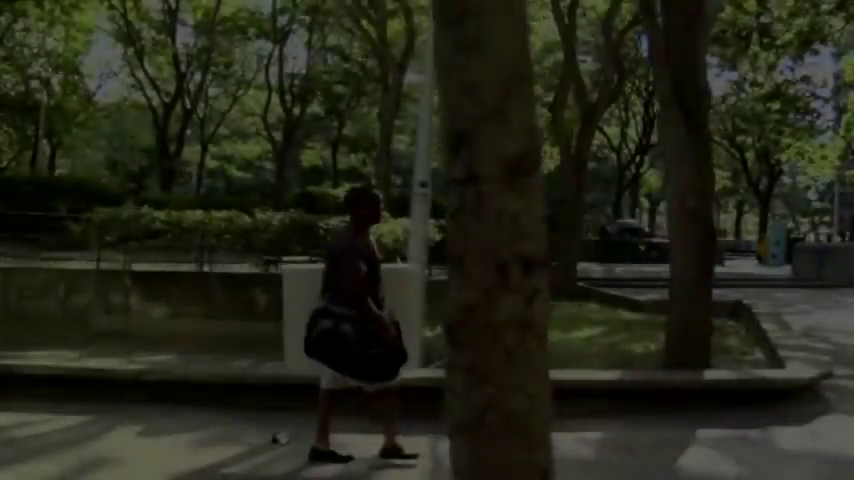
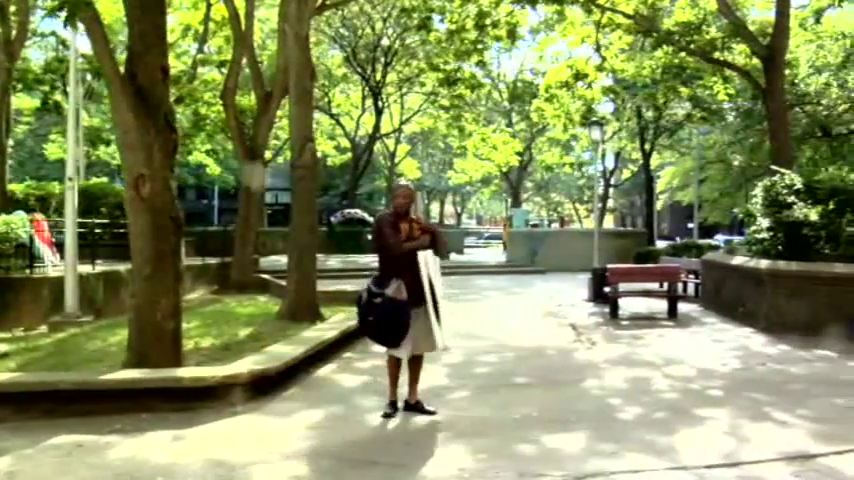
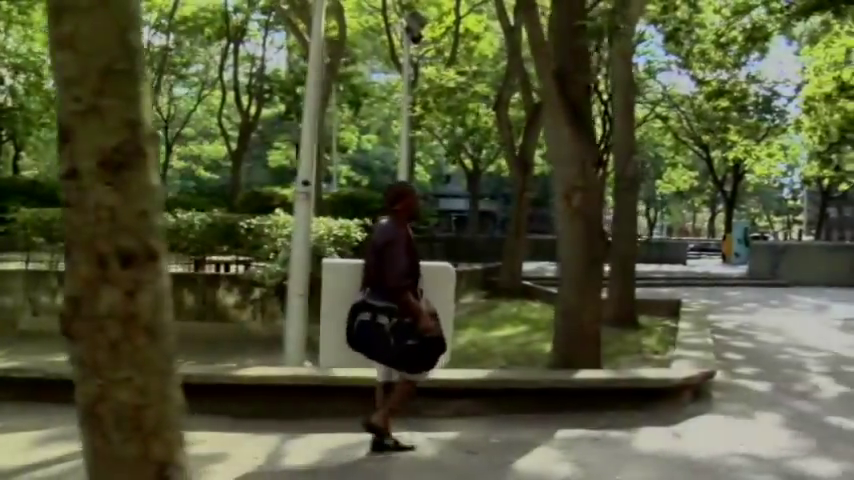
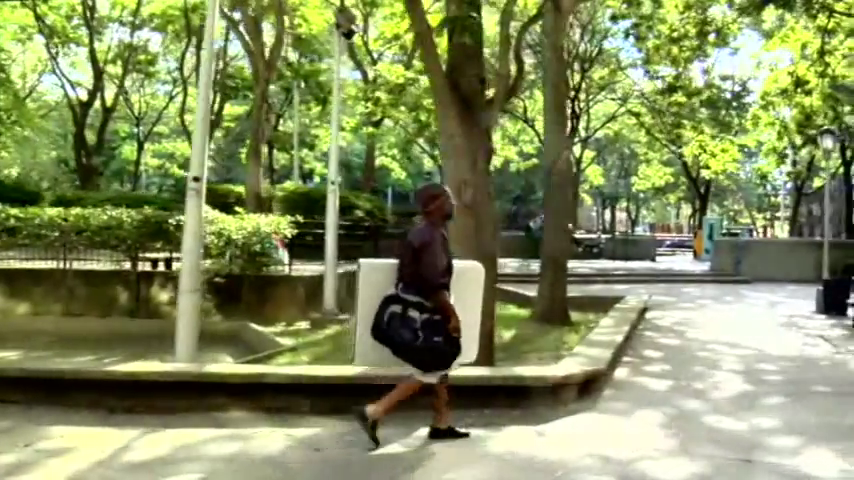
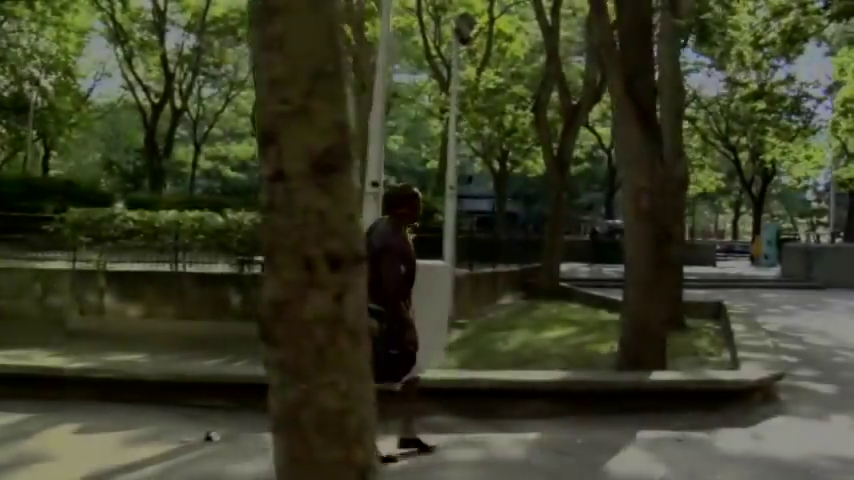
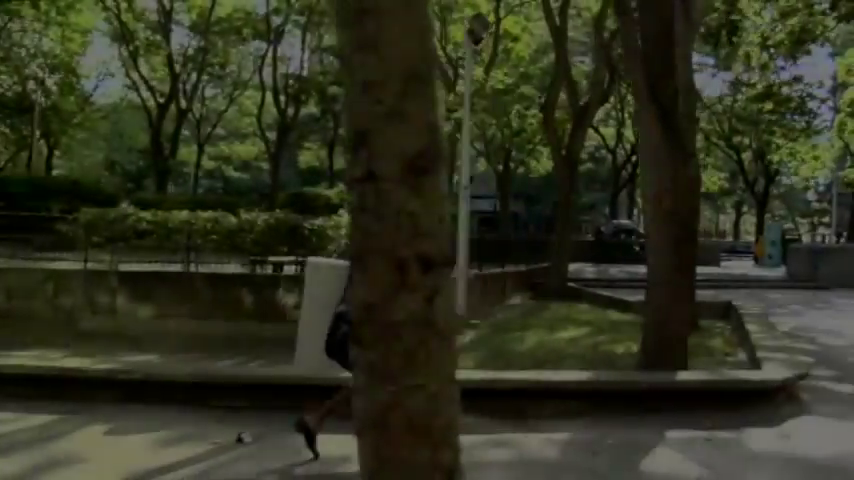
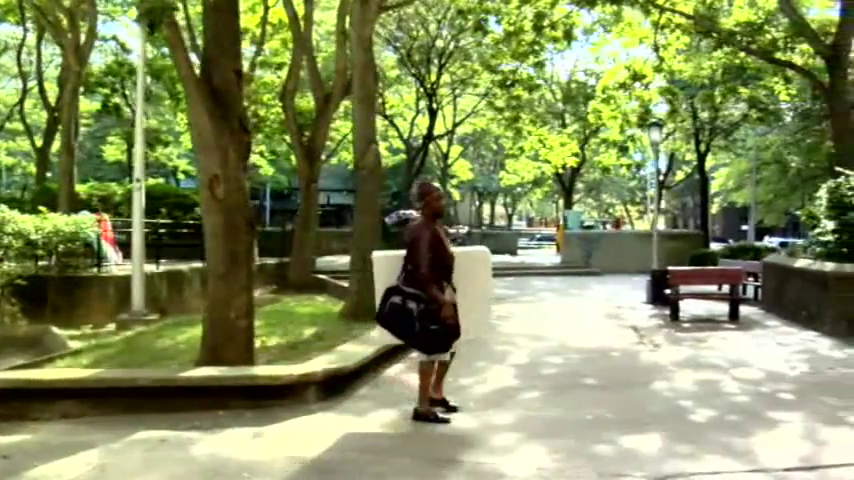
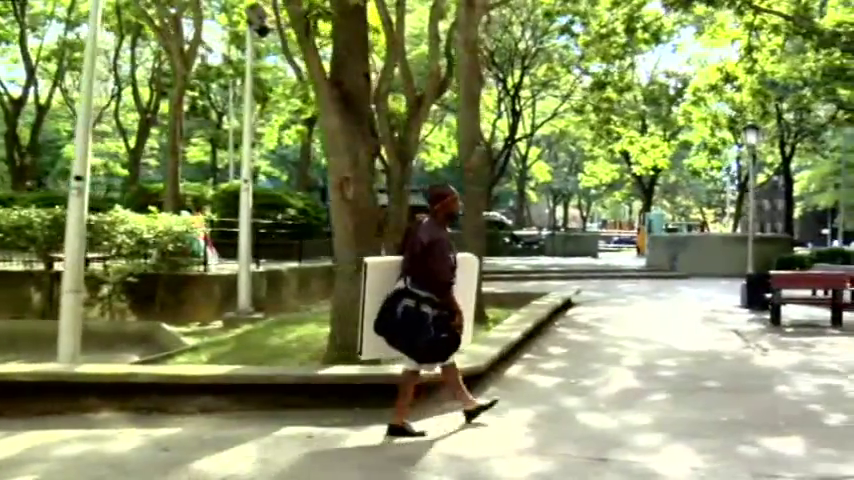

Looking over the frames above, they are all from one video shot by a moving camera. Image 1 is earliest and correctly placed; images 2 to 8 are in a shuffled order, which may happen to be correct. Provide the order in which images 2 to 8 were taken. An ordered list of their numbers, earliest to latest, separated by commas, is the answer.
6, 5, 3, 4, 8, 7, 2
